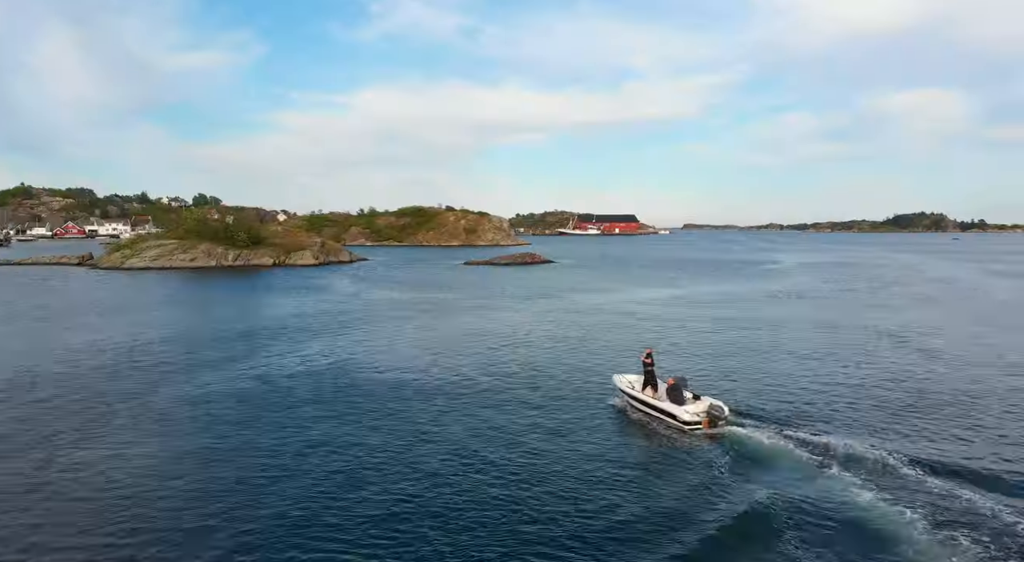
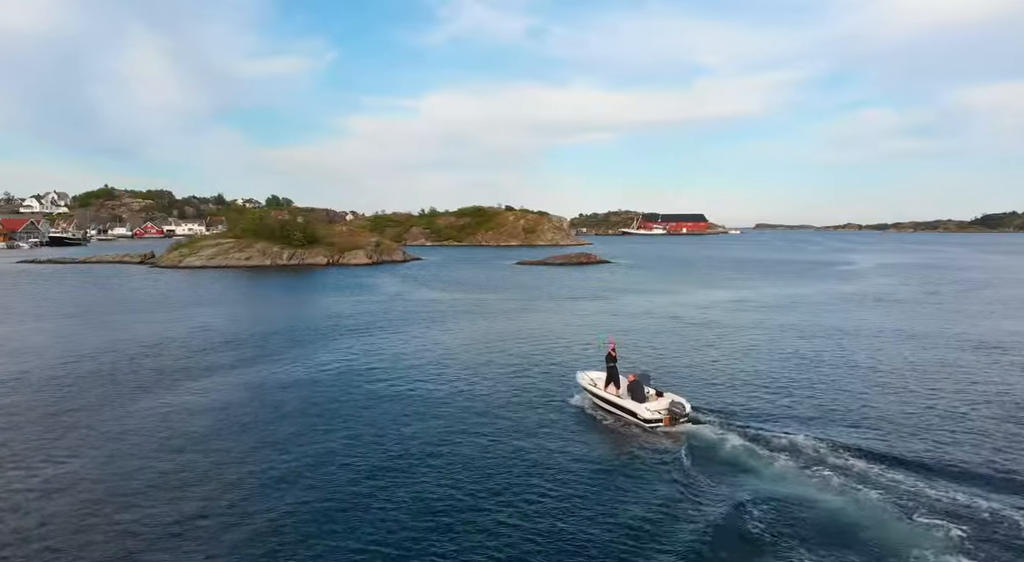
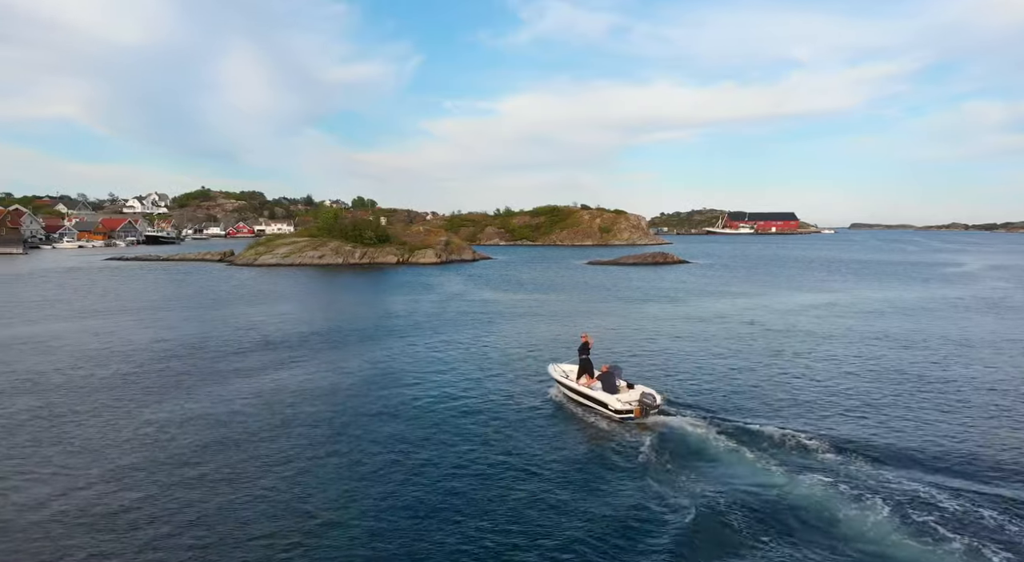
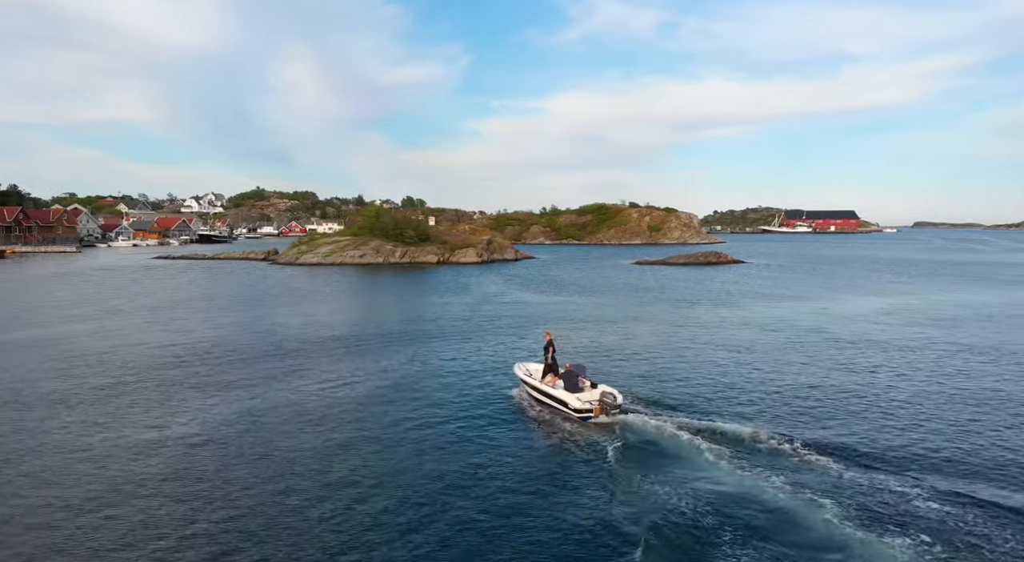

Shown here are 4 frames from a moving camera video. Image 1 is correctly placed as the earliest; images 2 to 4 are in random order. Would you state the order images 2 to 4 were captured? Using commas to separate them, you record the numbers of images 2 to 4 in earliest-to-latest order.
2, 3, 4
